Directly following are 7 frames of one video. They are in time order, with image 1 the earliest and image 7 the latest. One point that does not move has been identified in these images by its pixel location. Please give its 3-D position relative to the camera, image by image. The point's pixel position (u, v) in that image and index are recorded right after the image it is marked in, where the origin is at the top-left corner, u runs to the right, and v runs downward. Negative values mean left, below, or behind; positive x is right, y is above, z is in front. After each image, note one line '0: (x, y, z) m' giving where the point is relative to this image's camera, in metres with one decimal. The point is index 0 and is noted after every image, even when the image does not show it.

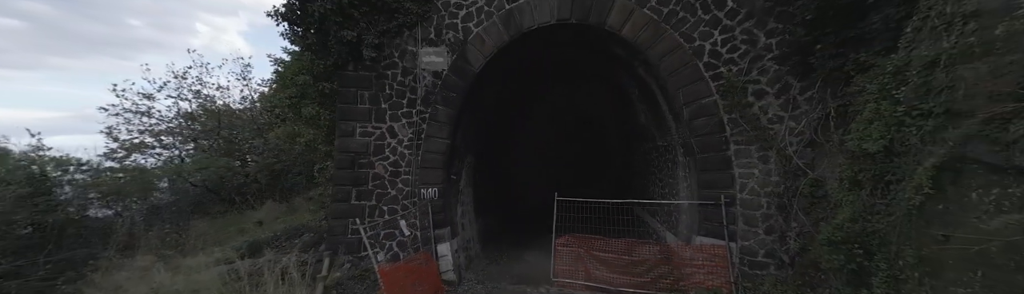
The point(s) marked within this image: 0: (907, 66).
0: (+4.1, +0.8, +3.1) m
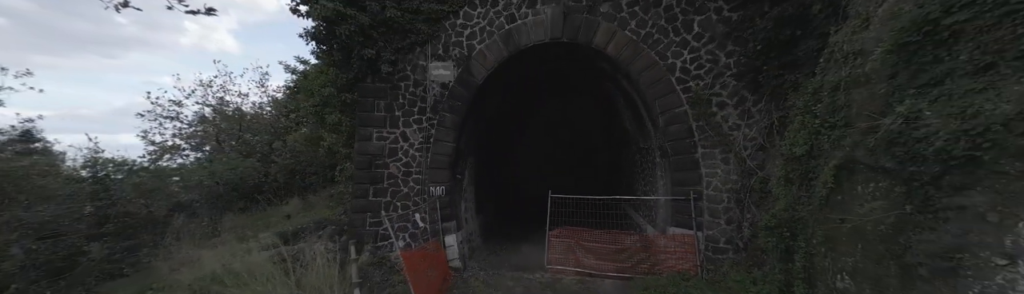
0: (+4.1, +0.8, +4.0) m
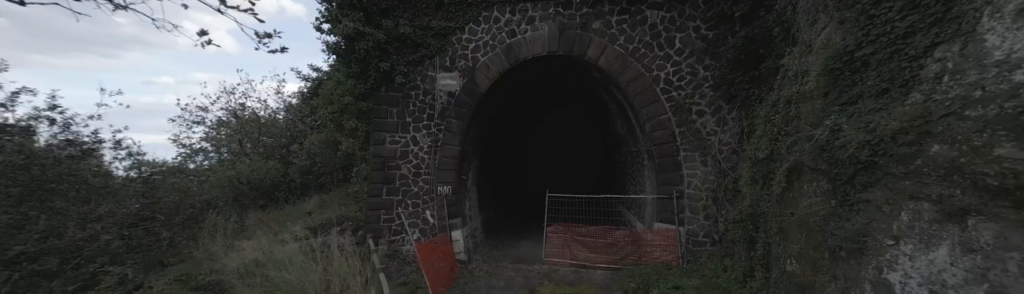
0: (+4.1, +0.7, +4.7) m
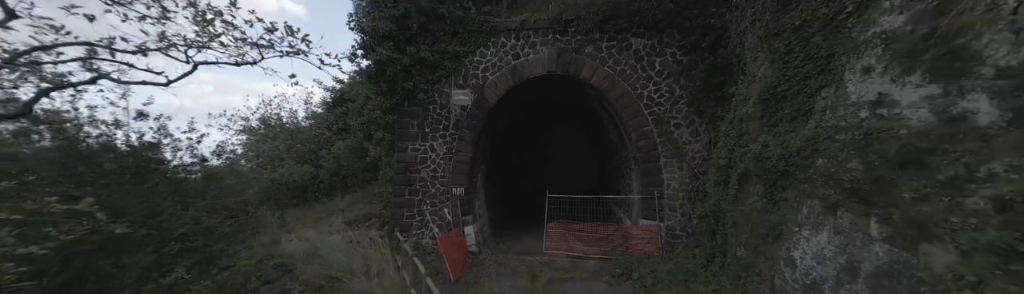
0: (+4.2, +0.5, +5.7) m
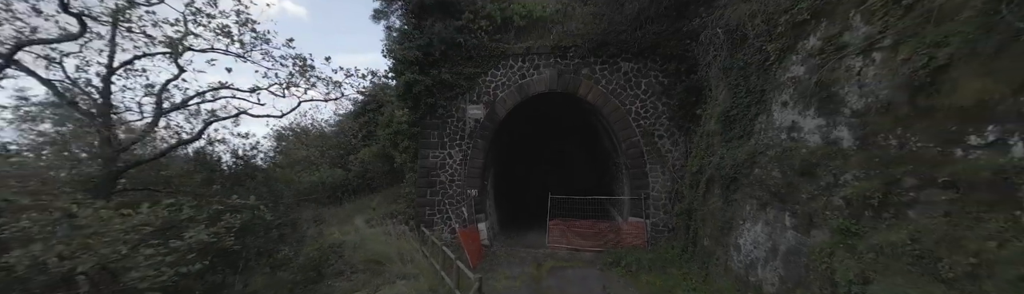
0: (+4.4, +0.3, +6.9) m
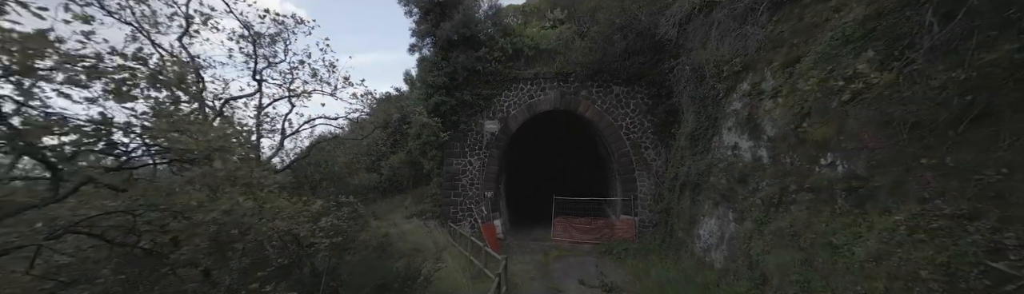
0: (+4.7, 0.0, +8.5) m
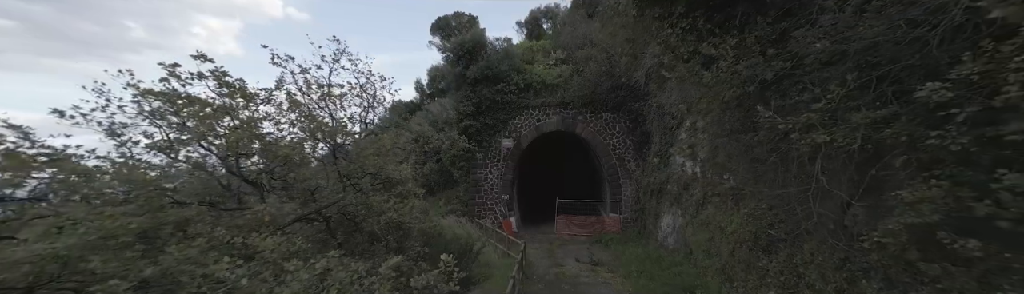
0: (+5.2, -0.5, +10.9) m
